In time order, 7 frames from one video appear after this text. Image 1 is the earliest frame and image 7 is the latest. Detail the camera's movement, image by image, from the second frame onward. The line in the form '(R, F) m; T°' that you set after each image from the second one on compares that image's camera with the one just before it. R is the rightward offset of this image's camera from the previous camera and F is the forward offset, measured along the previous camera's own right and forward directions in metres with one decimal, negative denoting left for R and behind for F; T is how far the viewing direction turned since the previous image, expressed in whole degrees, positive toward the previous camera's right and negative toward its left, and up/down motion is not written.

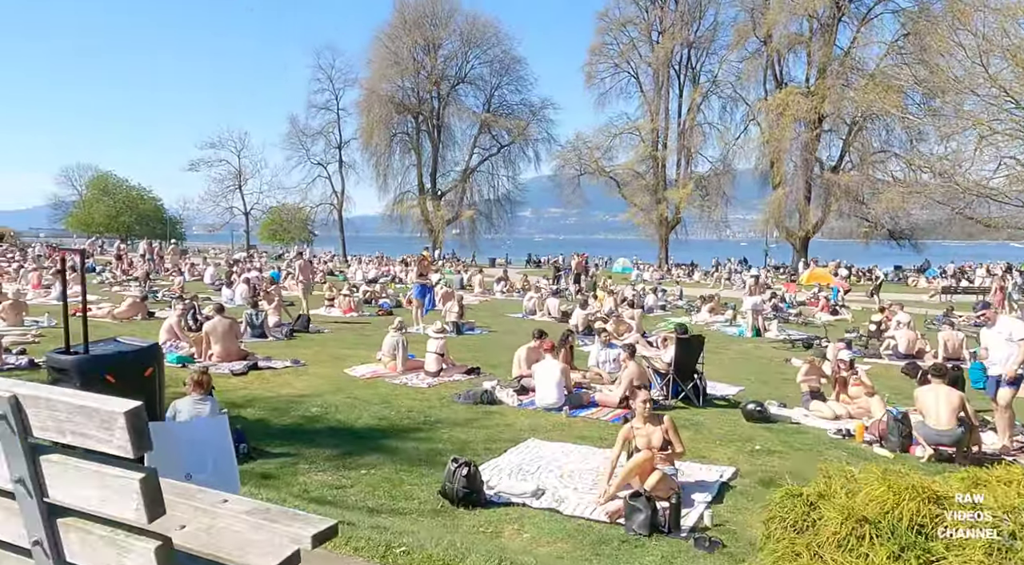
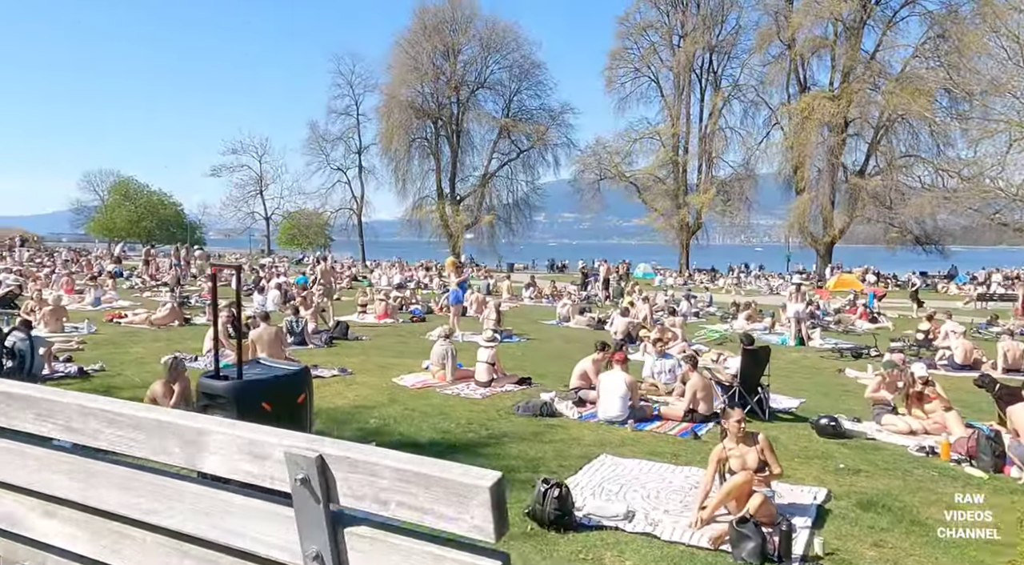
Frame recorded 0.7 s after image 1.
(-0.5, +0.2) m; -1°
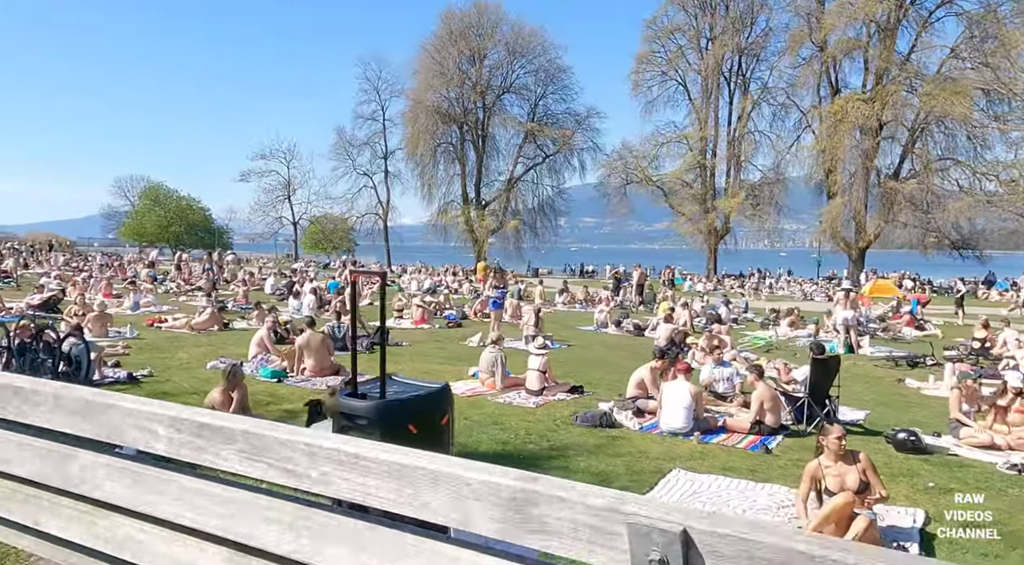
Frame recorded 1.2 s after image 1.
(-0.4, +0.3) m; -1°
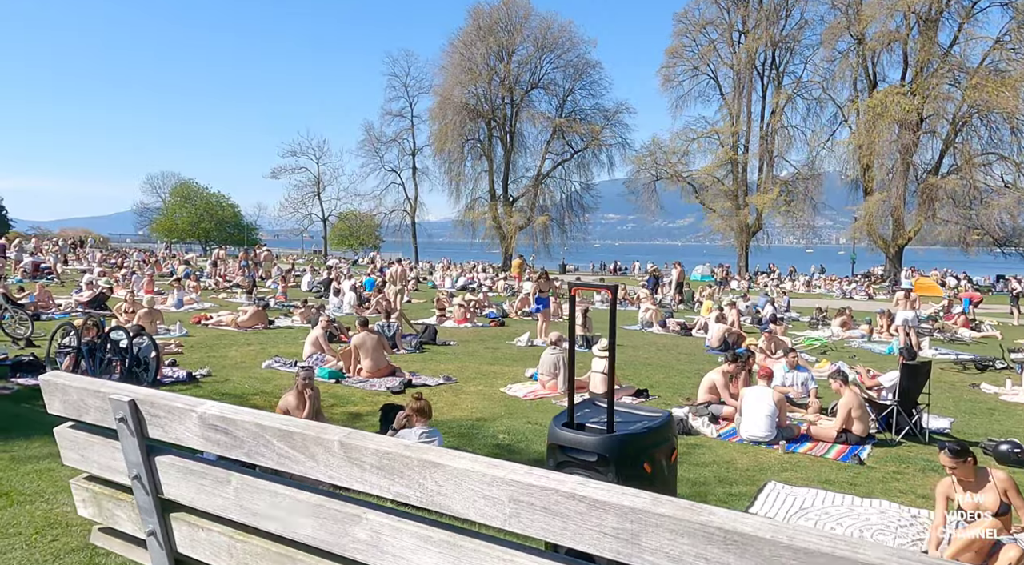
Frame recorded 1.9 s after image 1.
(-0.5, +0.3) m; -2°
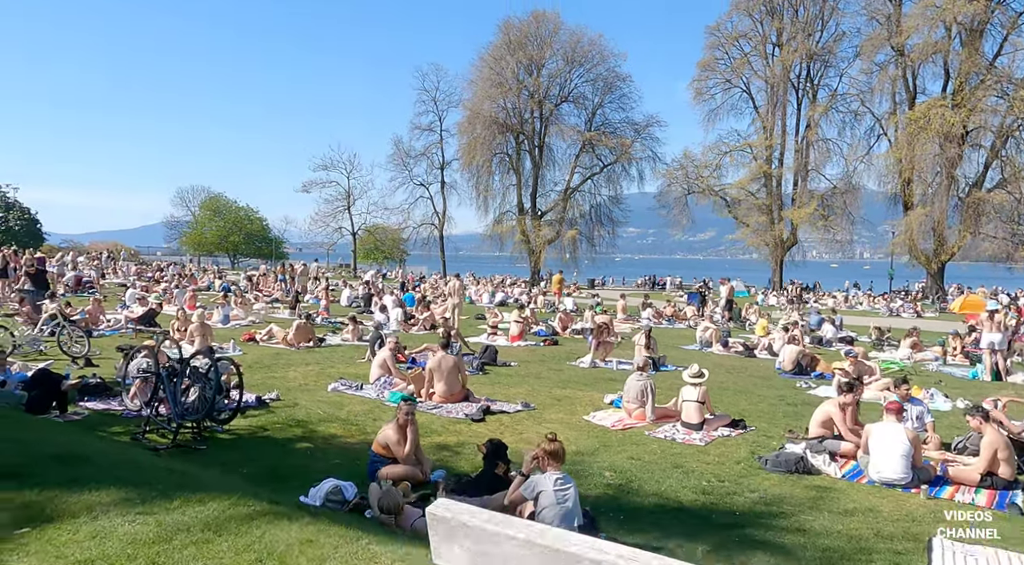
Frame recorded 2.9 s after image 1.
(-0.9, +0.7) m; -1°
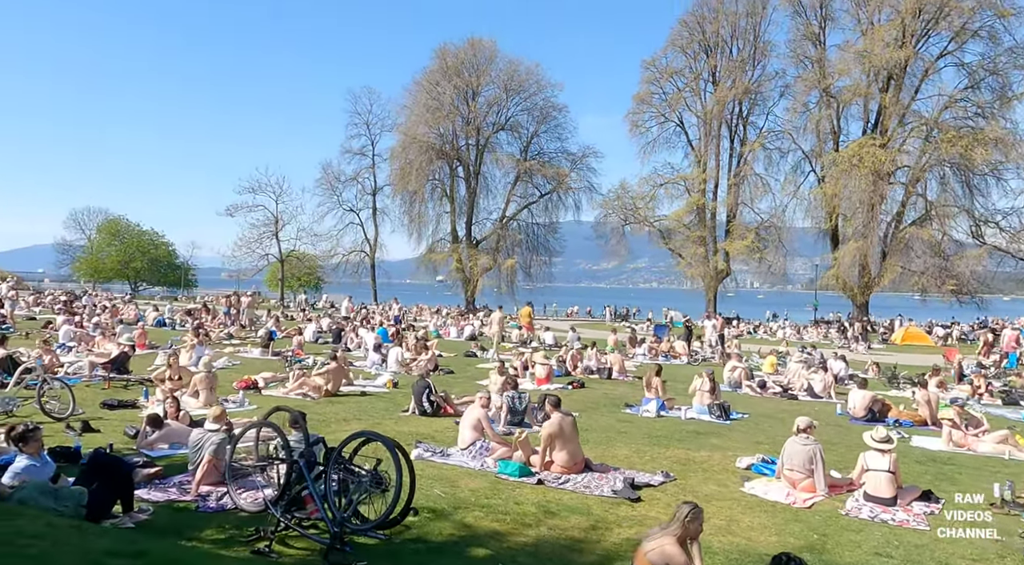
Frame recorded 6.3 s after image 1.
(-2.7, +2.2) m; +6°
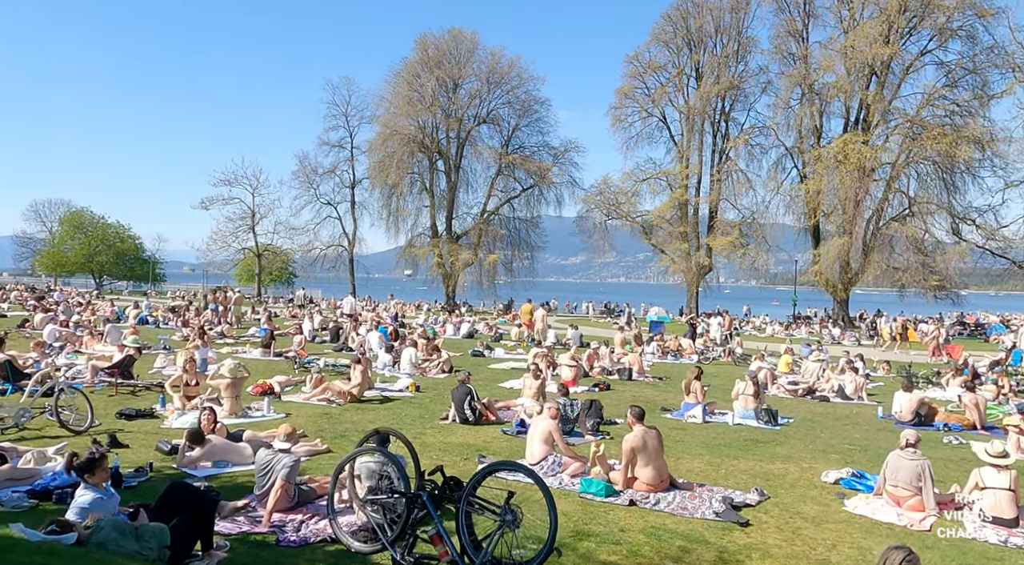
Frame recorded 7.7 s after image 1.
(-1.2, +0.9) m; +2°
